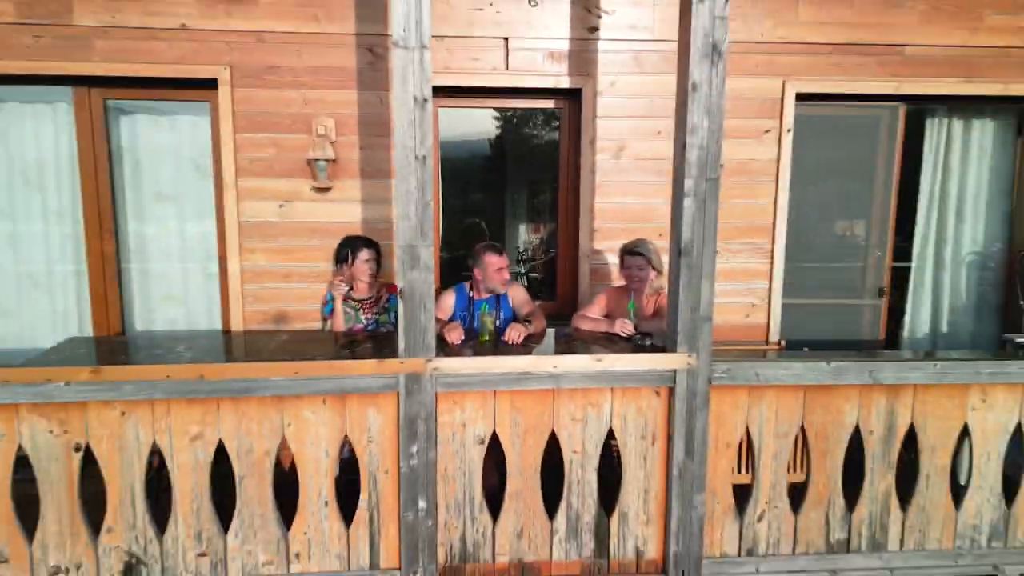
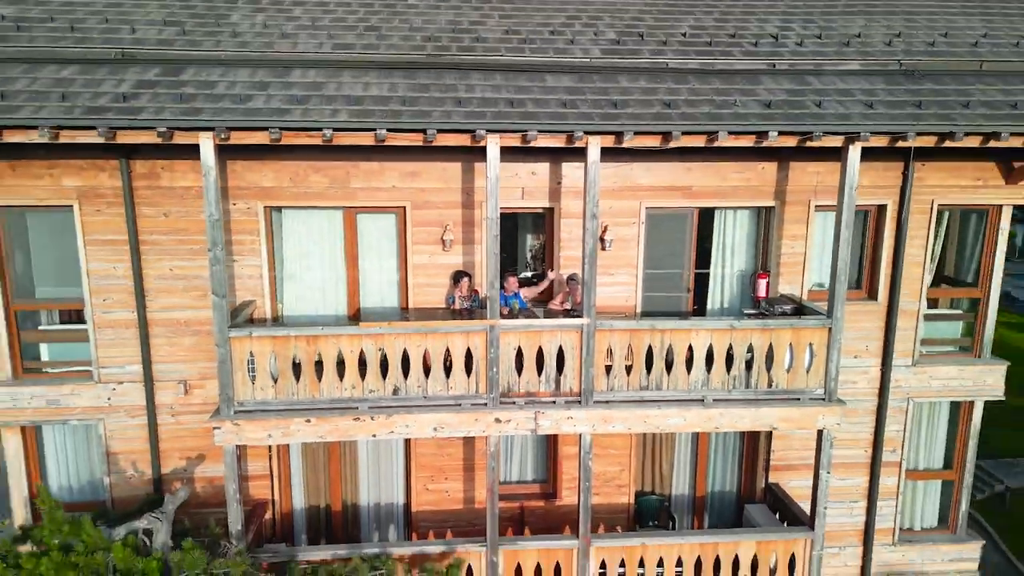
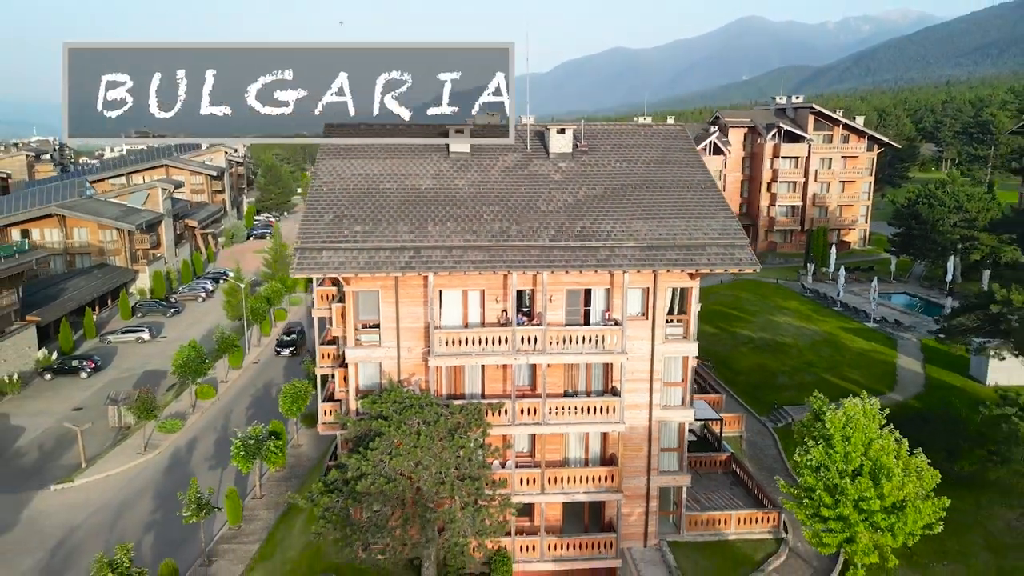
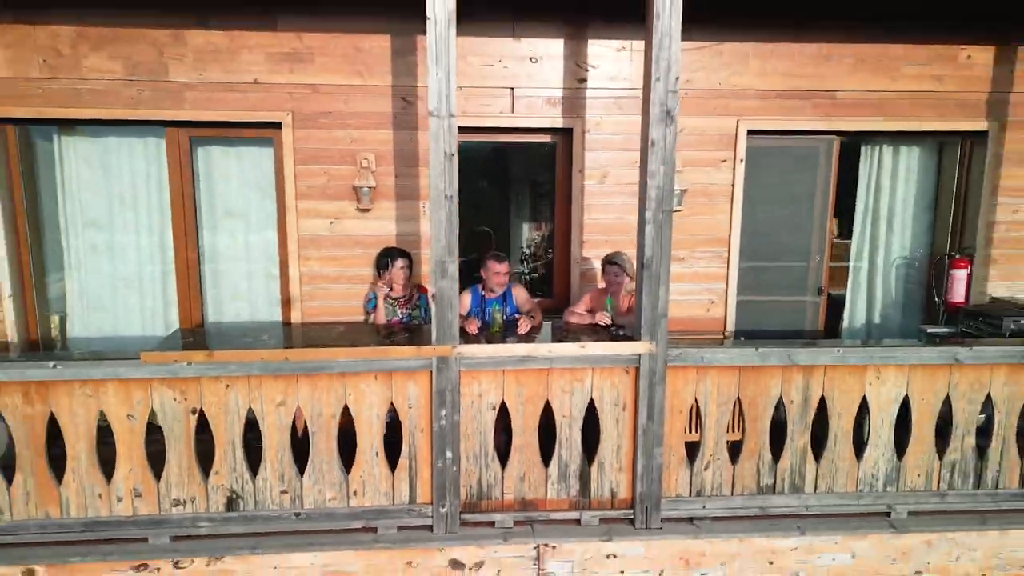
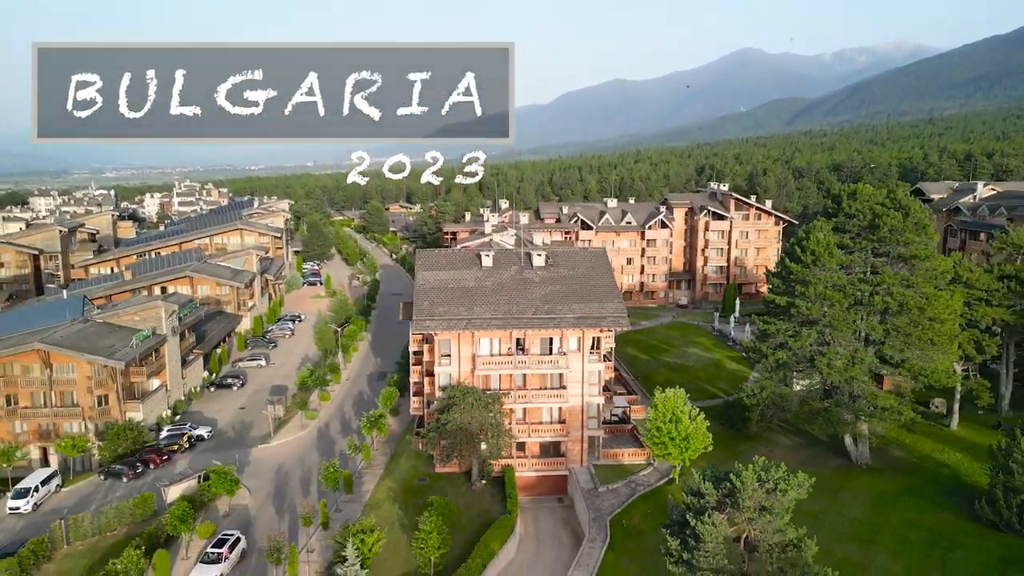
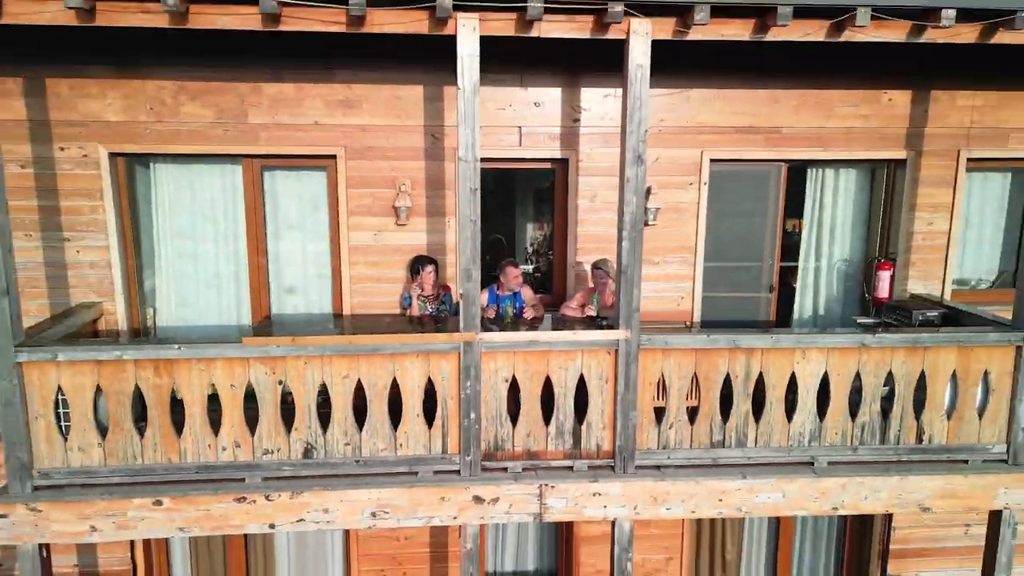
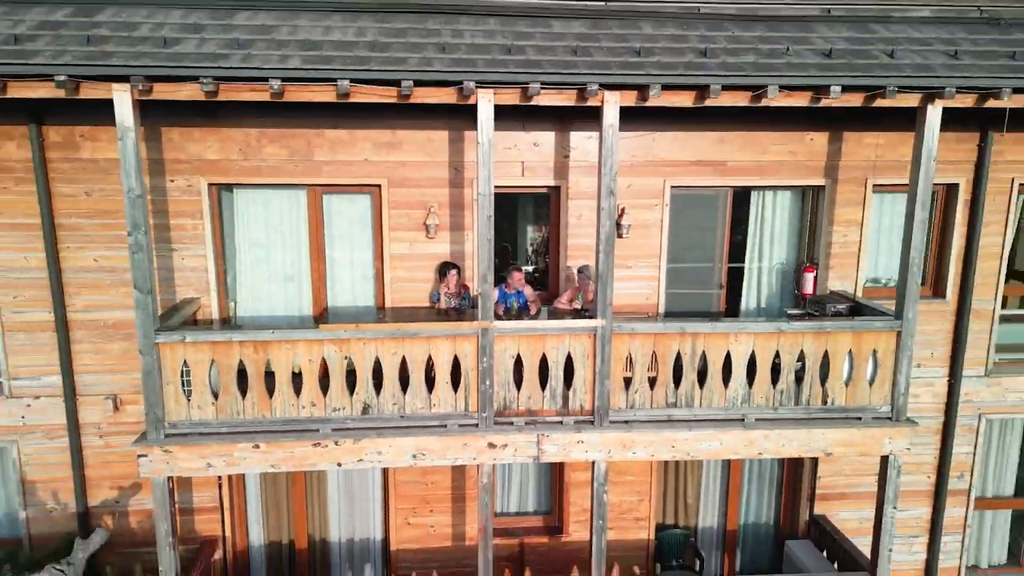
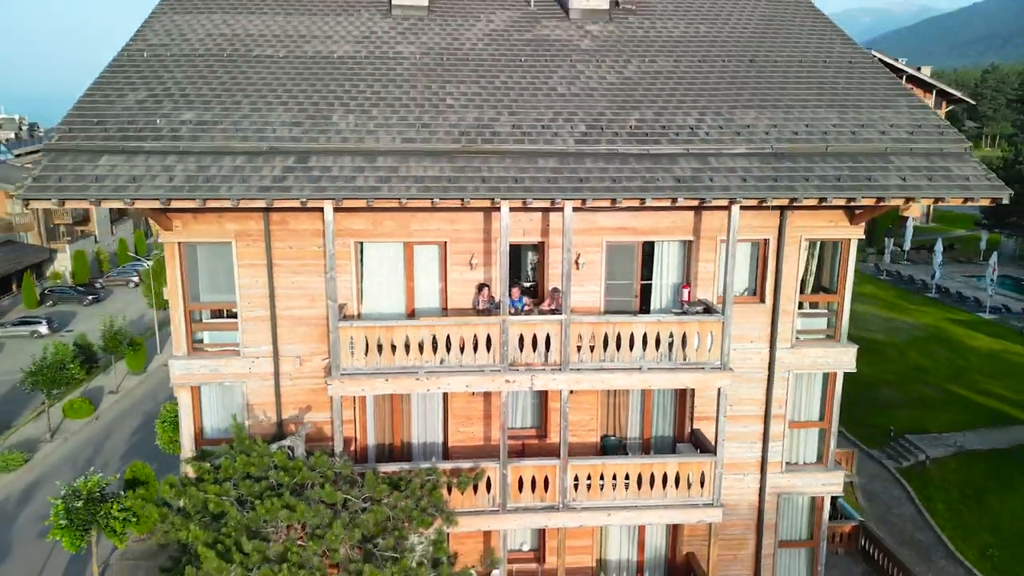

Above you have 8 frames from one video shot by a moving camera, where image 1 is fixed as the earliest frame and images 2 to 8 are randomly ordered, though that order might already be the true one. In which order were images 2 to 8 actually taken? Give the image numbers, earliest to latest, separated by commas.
4, 6, 7, 2, 8, 3, 5
